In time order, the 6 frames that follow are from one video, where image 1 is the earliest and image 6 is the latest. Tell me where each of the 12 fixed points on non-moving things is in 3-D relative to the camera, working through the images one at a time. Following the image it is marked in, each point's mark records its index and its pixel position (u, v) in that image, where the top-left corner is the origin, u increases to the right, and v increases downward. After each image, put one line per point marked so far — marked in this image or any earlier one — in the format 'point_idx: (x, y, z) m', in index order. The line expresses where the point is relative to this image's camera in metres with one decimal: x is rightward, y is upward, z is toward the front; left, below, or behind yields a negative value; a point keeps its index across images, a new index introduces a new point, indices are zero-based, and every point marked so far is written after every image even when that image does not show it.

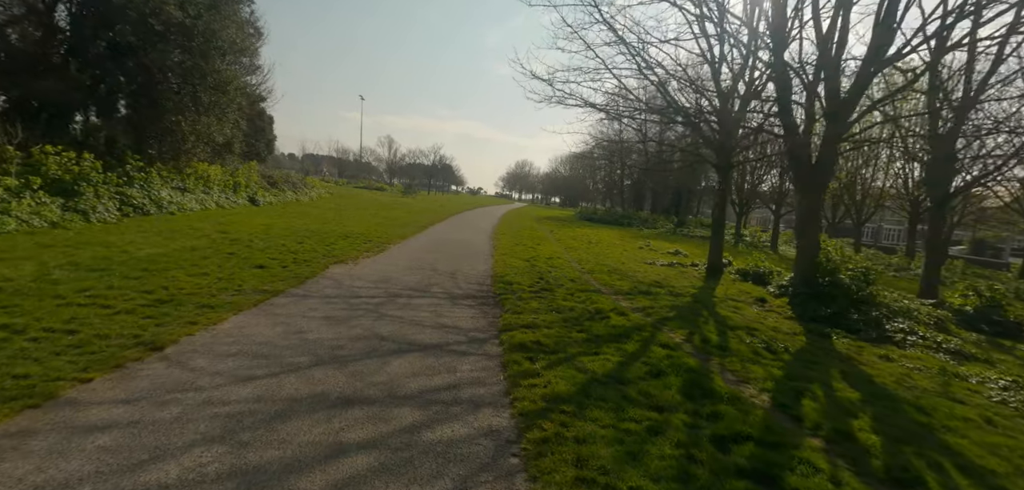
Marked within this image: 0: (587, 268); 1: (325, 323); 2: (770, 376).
0: (+2.1, -0.7, +14.8) m
1: (-2.4, -1.0, +6.6) m
2: (+3.0, -1.5, +6.0) m
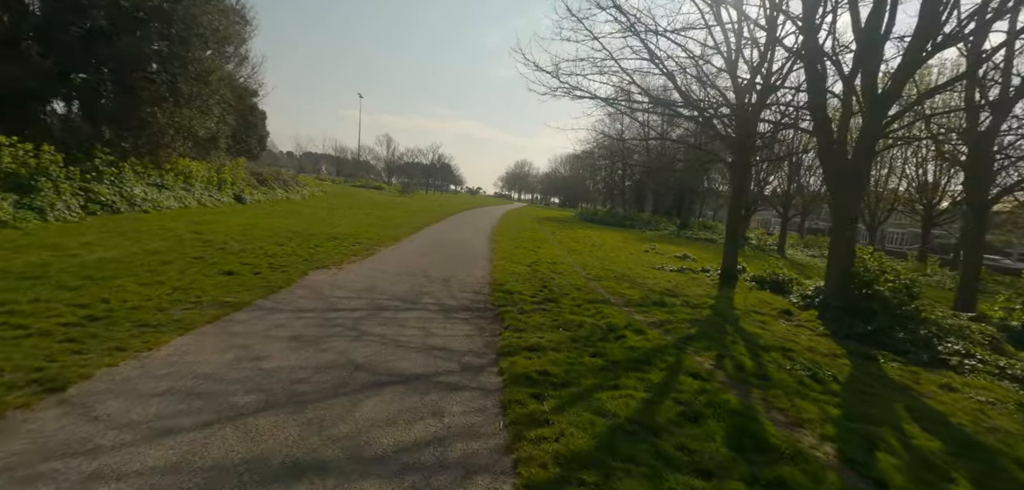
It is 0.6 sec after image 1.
0: (+2.1, -0.8, +13.7) m
1: (-2.4, -1.1, +5.5) m
2: (+3.0, -1.7, +4.9) m
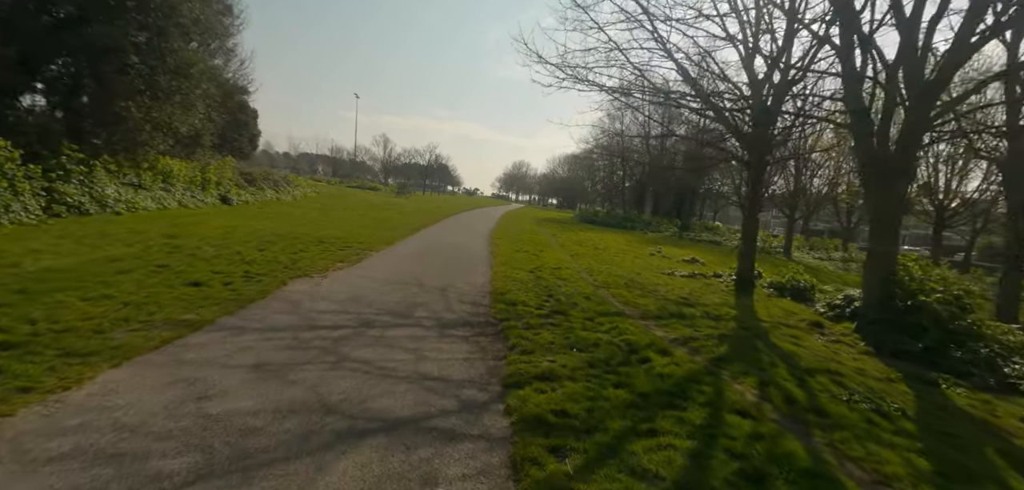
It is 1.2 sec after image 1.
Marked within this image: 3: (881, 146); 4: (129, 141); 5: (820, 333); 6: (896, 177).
0: (+2.2, -0.9, +12.8) m
1: (-2.3, -1.2, +4.5) m
2: (+3.1, -1.7, +4.0) m
3: (+6.2, +1.7, +8.6) m
4: (-11.4, +3.1, +15.2) m
5: (+5.3, -1.5, +8.9) m
6: (+6.3, +1.1, +8.4) m
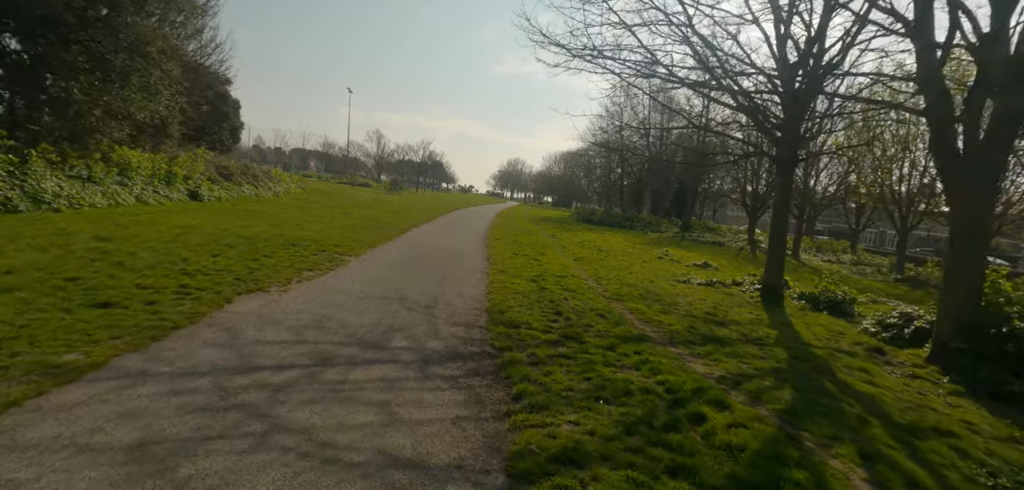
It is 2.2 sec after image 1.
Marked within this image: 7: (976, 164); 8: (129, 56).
0: (+2.2, -1.0, +11.2) m
1: (-2.3, -1.3, +2.9) m
2: (+3.2, -1.9, +2.4) m
3: (+6.2, +1.5, +7.1) m
4: (-11.5, +3.1, +13.4) m
5: (+5.3, -1.7, +7.3) m
6: (+6.3, +1.0, +6.9) m
7: (+6.2, +1.1, +6.9) m
8: (-10.4, +5.2, +14.0) m
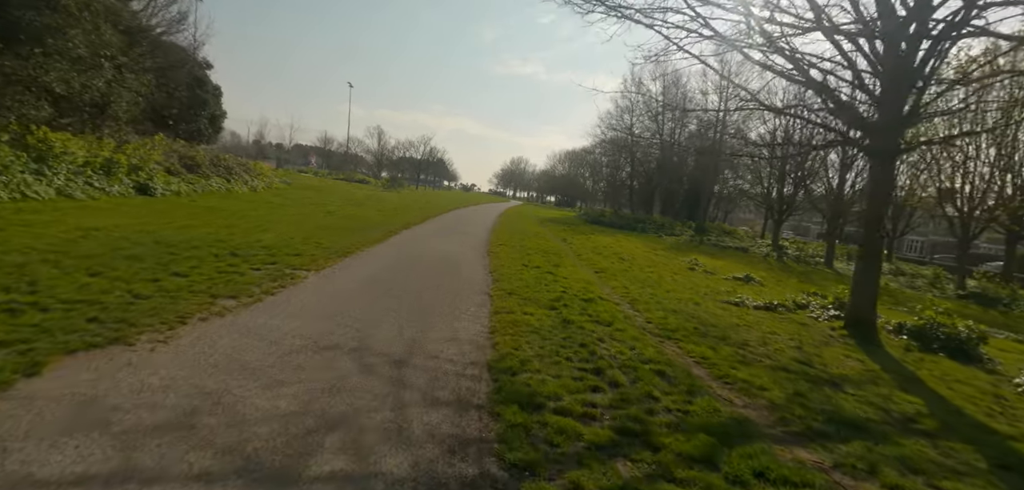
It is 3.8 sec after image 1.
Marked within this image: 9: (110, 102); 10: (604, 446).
0: (+2.3, -1.3, +8.3) m
1: (-2.1, -1.5, +0.1) m
2: (+3.3, -2.2, -0.5) m
3: (+6.4, +1.2, +4.2) m
4: (-11.2, +3.0, +10.6) m
5: (+5.5, -2.0, +4.5) m
6: (+6.5, +0.6, +4.0) m
7: (+6.4, +0.8, +4.0) m
8: (-10.2, +5.1, +11.2) m
9: (-12.1, +4.3, +15.6) m
10: (+0.7, -1.5, +3.8) m
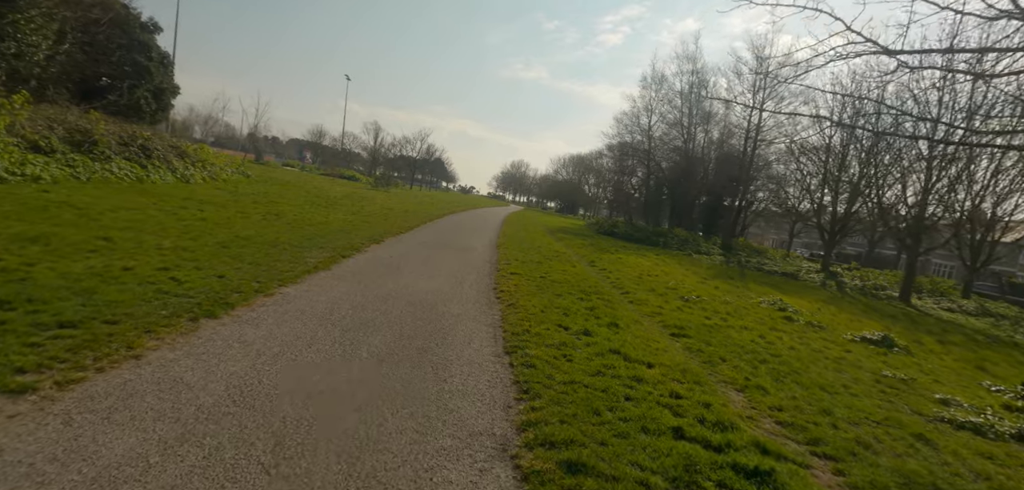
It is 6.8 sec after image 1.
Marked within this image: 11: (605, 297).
0: (+2.7, -2.0, +2.9) m
1: (-1.6, -2.0, -5.4) m
2: (+3.8, -2.9, -5.9) m
3: (+7.0, +0.4, -1.2) m
4: (-10.7, +2.8, +5.1) m
5: (+5.9, -2.8, -0.9) m
6: (+7.0, -0.2, -1.4) m
7: (+6.9, 0.0, -1.3) m
8: (-9.6, +4.8, +5.7) m
9: (-11.5, +4.1, +10.1) m
10: (+1.1, -2.1, -1.6) m
11: (+1.8, -1.0, +10.2) m
